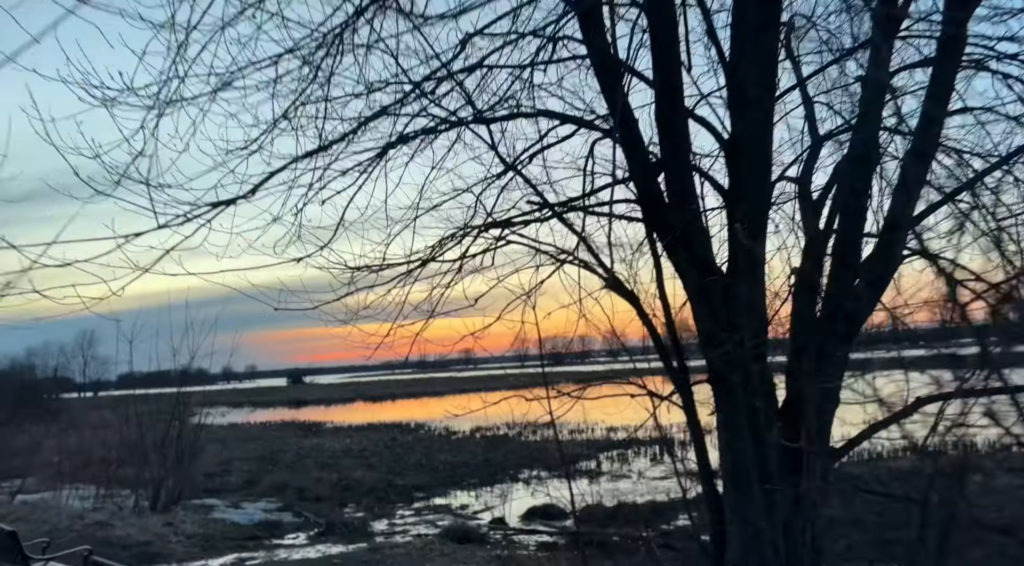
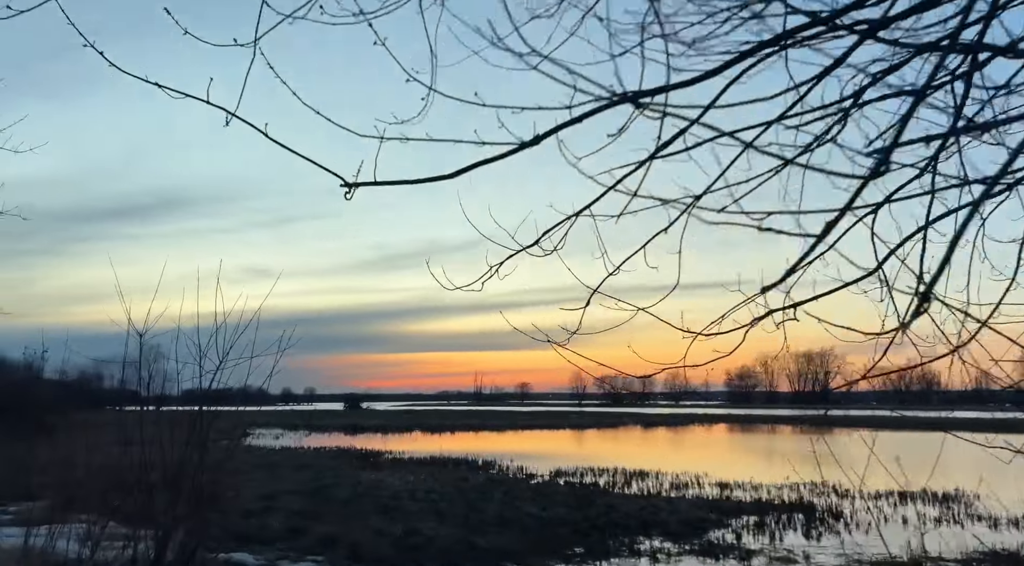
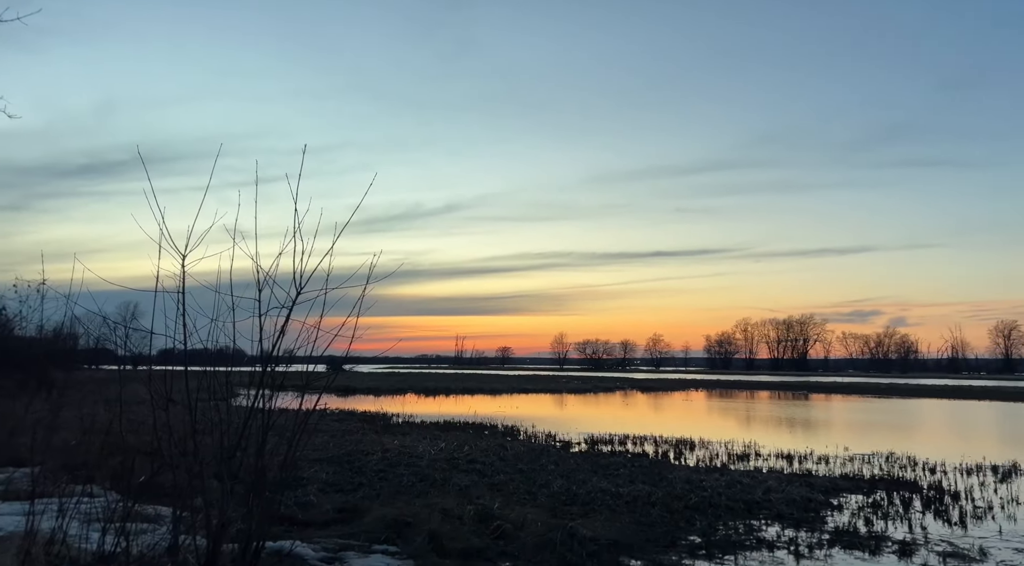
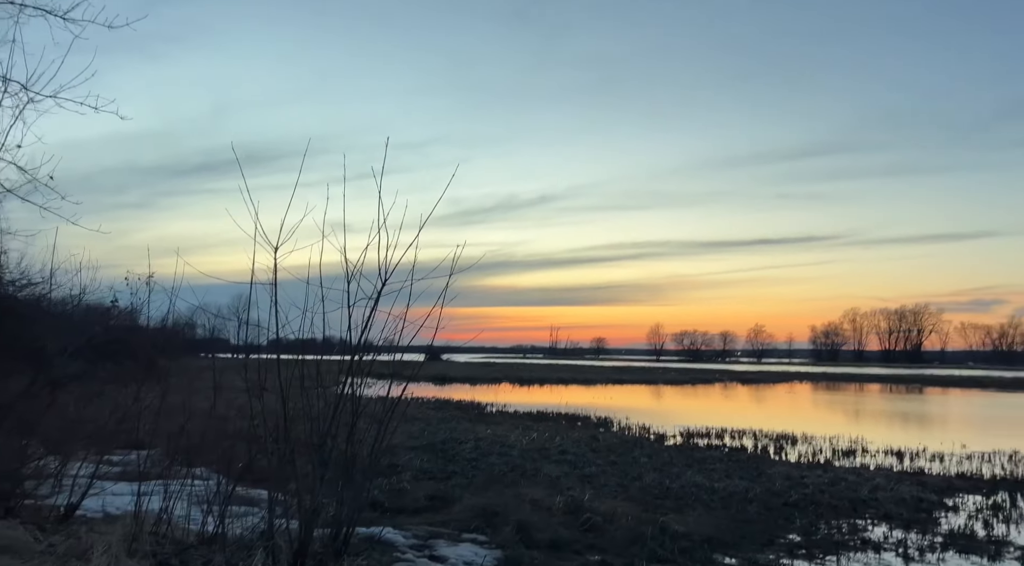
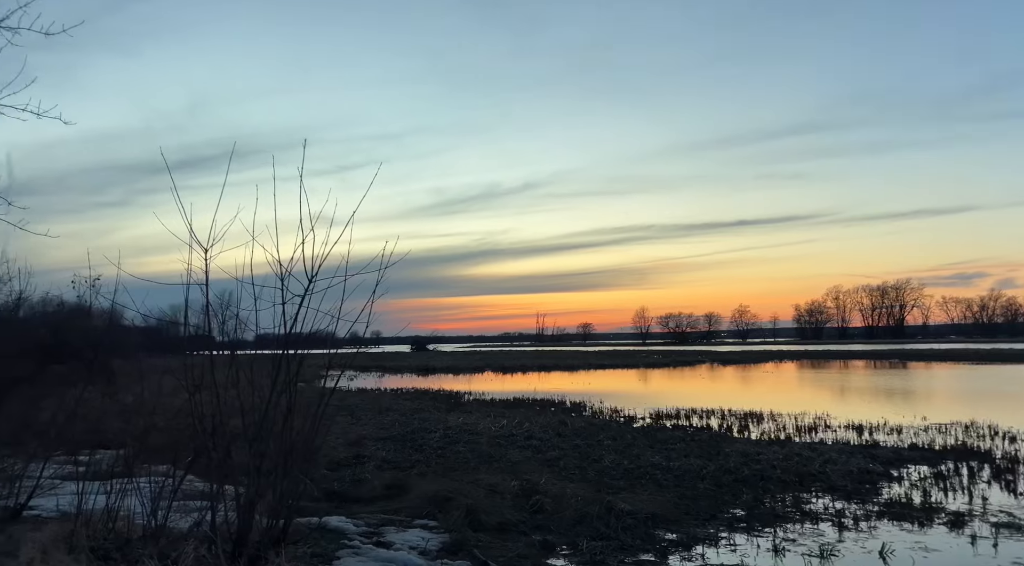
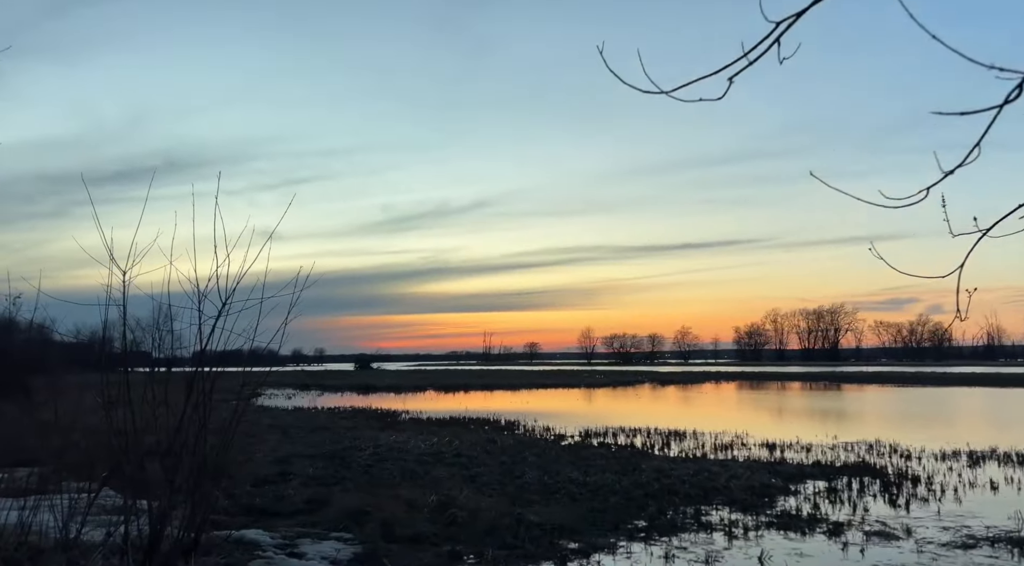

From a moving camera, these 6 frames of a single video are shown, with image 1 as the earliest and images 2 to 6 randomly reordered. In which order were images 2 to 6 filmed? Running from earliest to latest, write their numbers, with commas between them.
2, 6, 5, 4, 3
